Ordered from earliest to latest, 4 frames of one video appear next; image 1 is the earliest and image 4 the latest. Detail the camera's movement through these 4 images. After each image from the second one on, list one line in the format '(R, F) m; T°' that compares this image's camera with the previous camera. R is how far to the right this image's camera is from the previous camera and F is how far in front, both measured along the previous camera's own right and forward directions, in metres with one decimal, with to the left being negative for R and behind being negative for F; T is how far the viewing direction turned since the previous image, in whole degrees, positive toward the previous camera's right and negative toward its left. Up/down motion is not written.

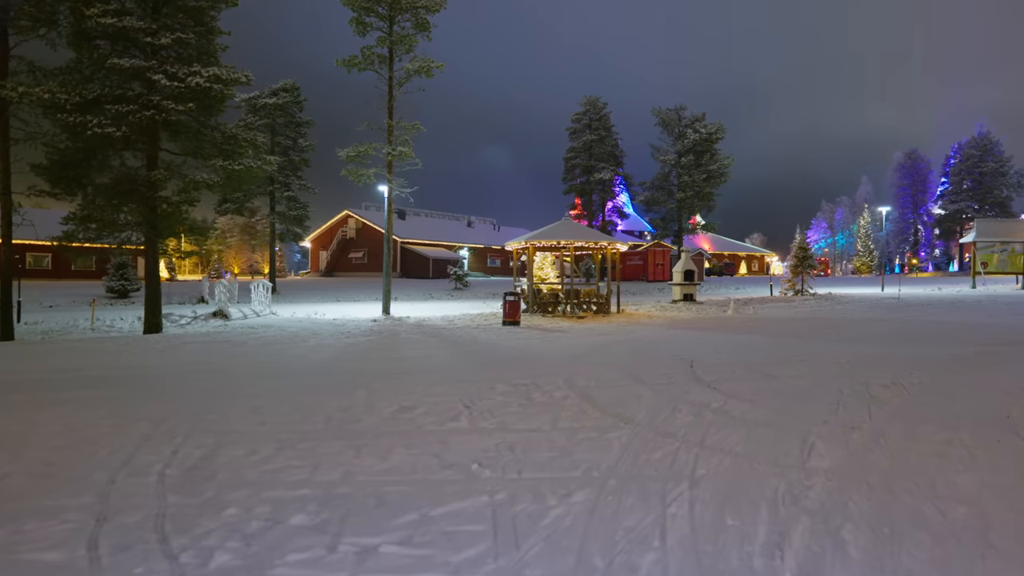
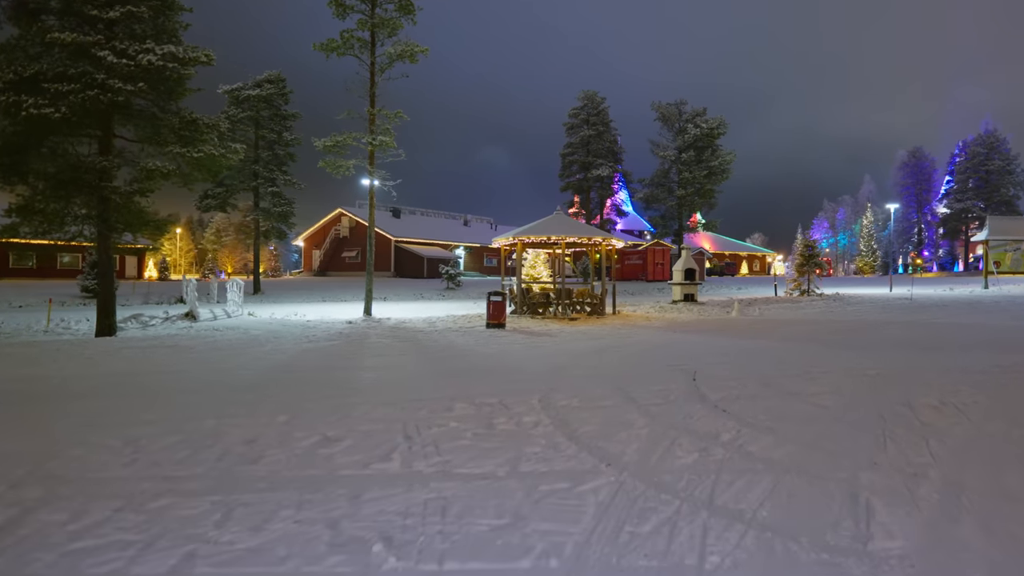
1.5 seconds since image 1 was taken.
(+0.4, +1.4) m; 0°
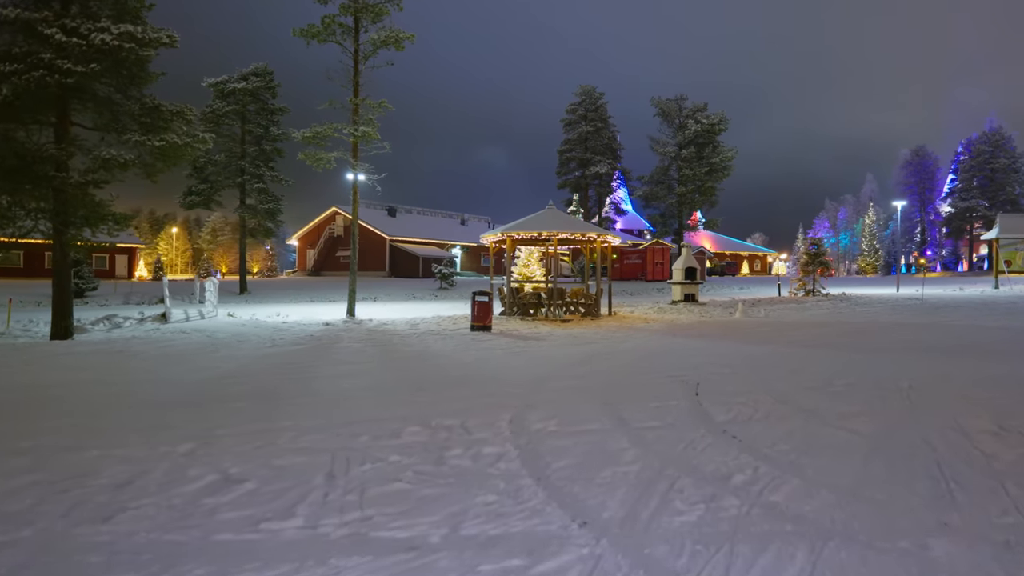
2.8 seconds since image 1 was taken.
(+0.3, +1.1) m; 0°
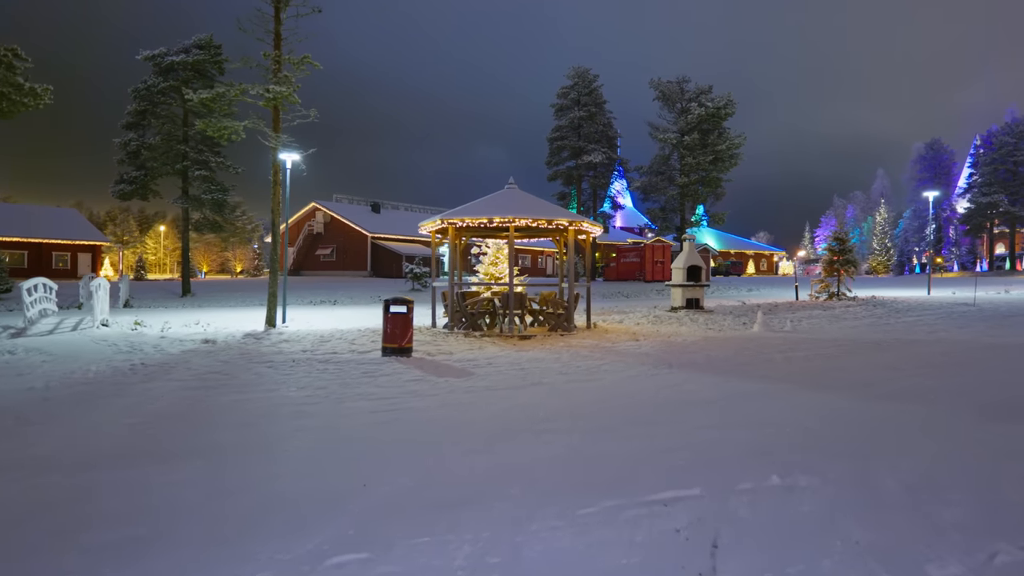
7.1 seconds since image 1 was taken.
(+1.3, +4.2) m; 0°
